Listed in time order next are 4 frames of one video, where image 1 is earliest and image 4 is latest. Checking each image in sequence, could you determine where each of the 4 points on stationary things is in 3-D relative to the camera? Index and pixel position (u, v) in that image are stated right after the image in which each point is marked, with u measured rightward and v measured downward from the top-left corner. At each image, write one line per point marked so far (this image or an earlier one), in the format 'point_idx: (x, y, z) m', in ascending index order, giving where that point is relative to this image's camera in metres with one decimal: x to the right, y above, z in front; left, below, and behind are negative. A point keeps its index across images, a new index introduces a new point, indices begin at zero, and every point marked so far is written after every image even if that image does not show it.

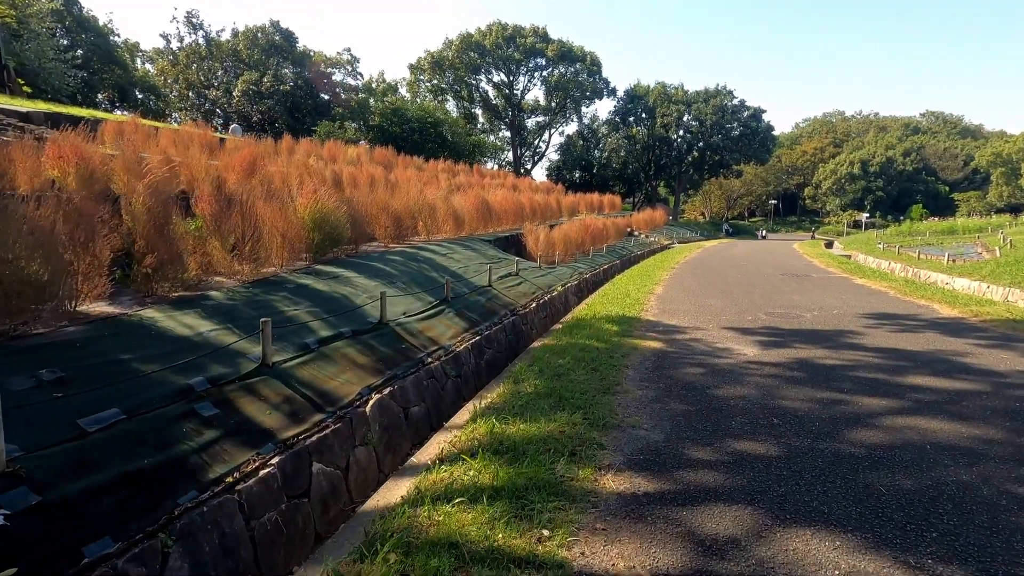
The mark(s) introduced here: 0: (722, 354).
0: (+2.0, -0.6, +5.1) m
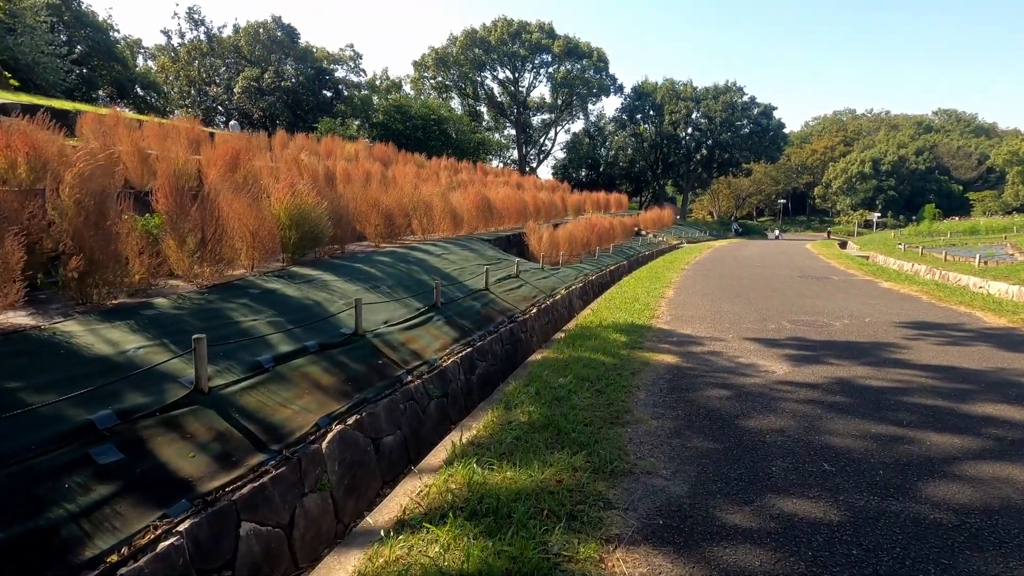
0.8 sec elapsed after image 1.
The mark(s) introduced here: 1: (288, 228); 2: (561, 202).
0: (+2.0, -0.7, +4.4) m
1: (-2.5, +0.7, +6.0) m
2: (+1.8, +3.1, +19.2) m
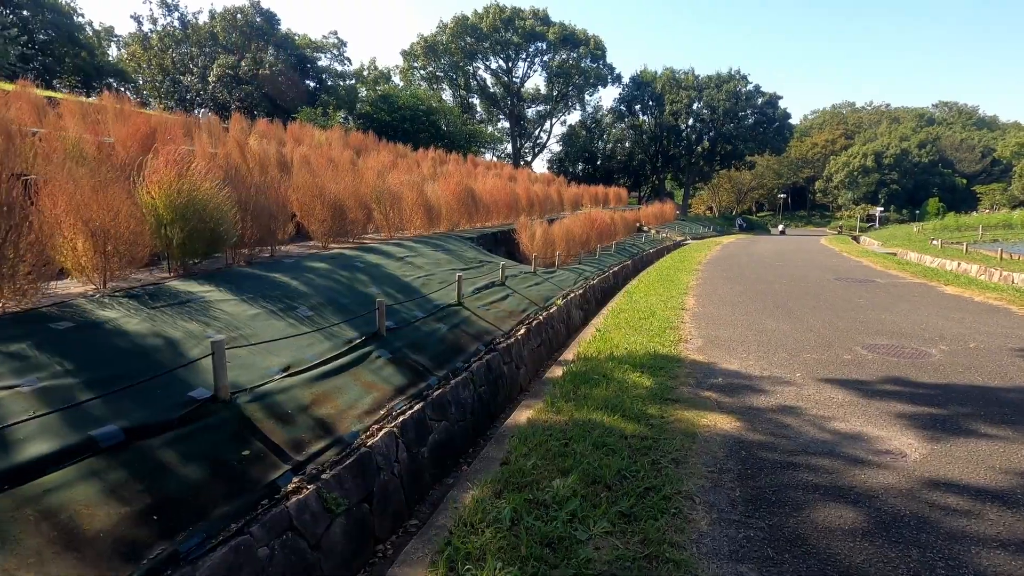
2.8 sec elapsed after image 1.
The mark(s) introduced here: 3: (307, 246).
0: (+1.8, -0.8, +2.7) m
1: (-2.7, +0.5, +4.2) m
2: (+1.5, +3.0, +17.4) m
3: (-2.6, +0.5, +6.6) m
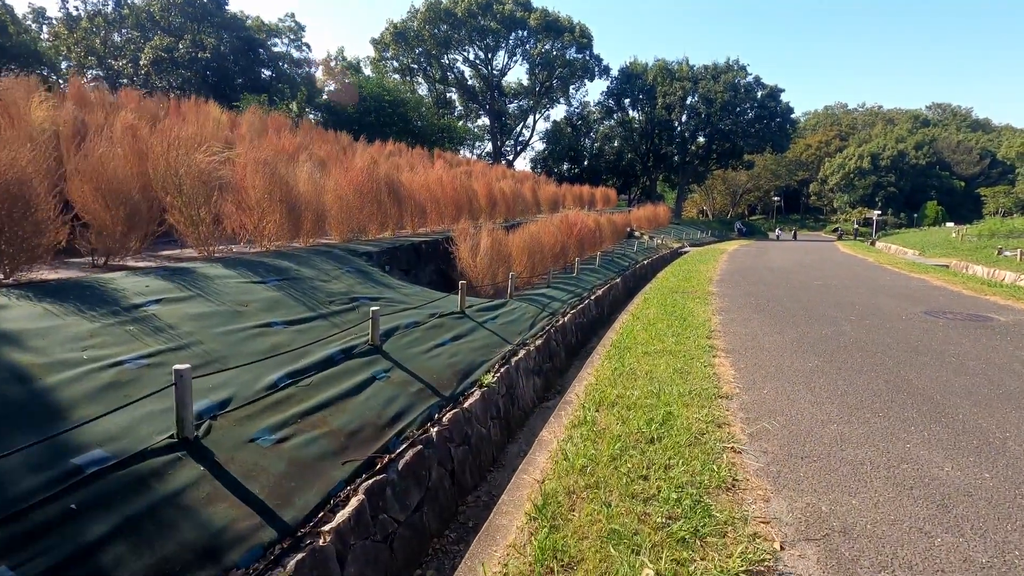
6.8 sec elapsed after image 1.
0: (+1.0, -1.3, -0.7) m
1: (-3.5, +0.1, +0.8) m
2: (+0.5, +2.5, +14.1) m
3: (-3.4, +0.1, +3.1) m
